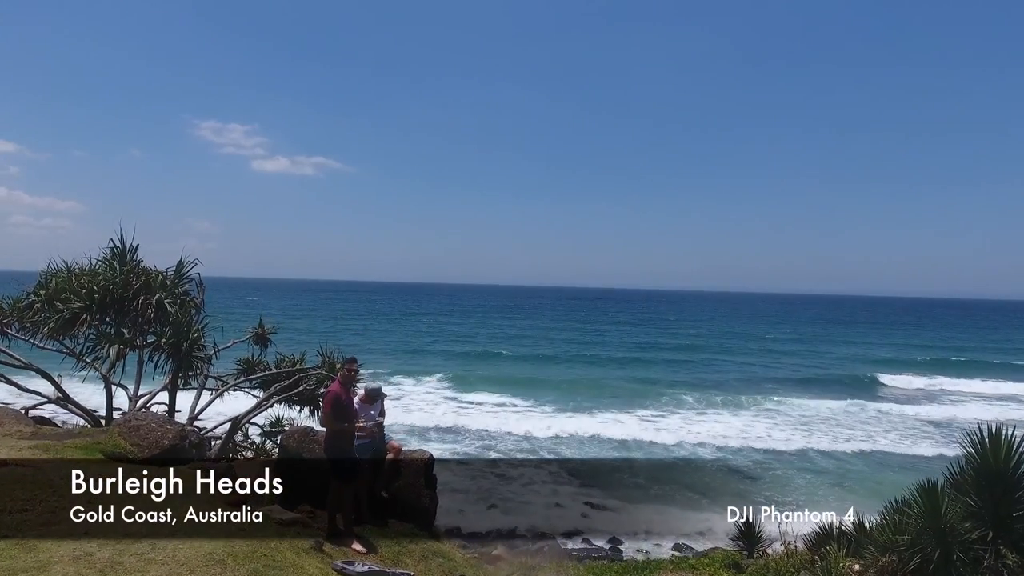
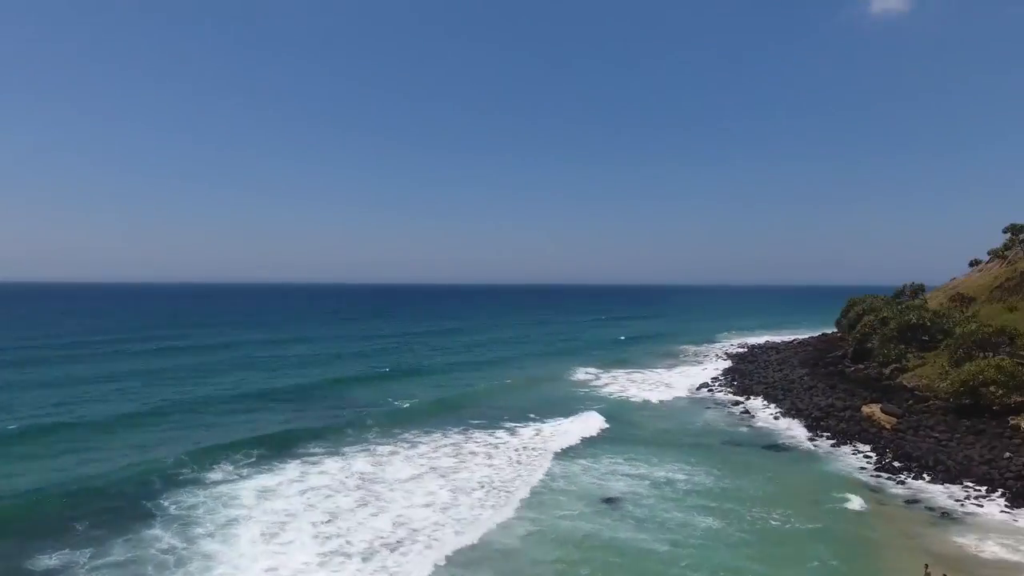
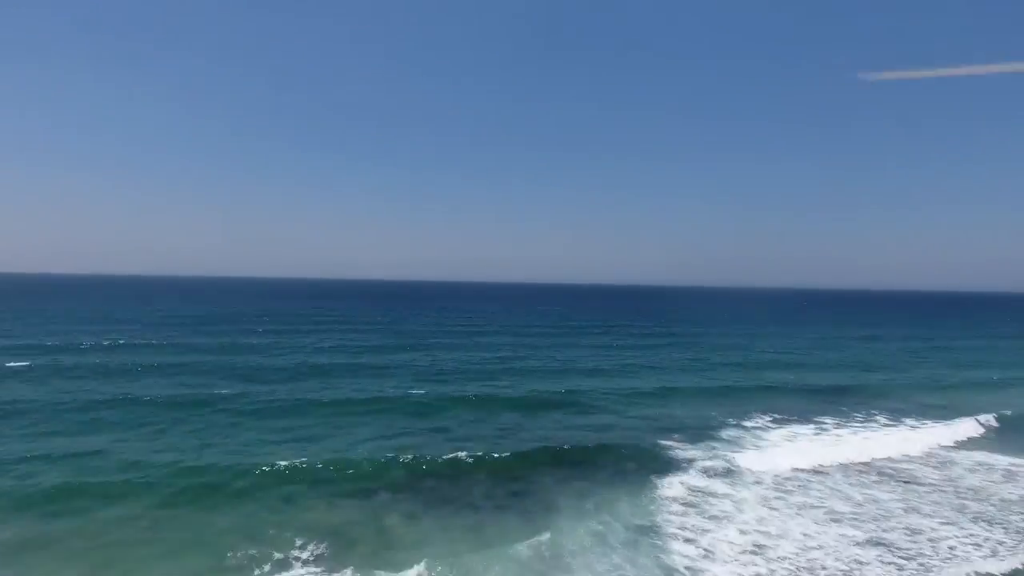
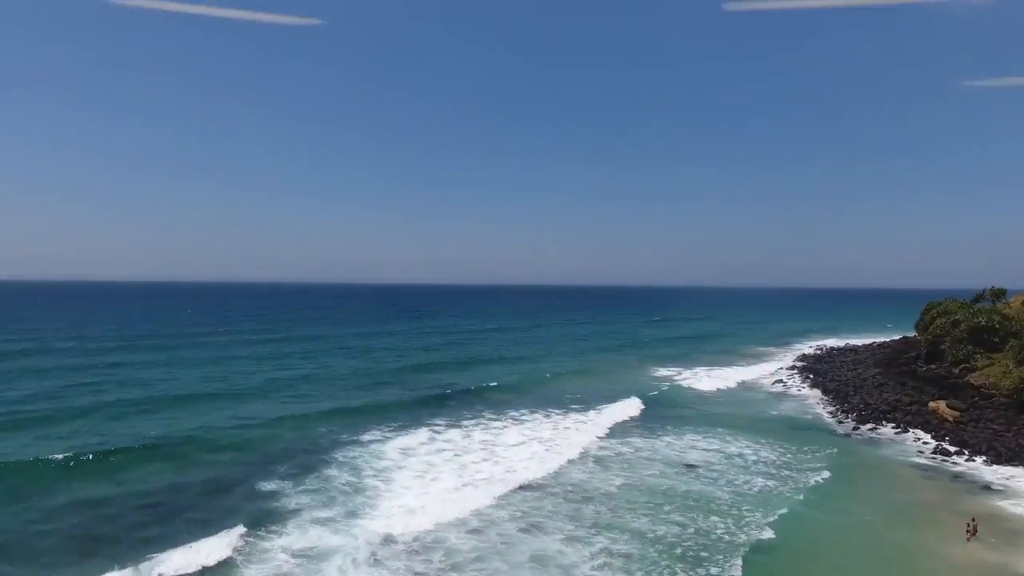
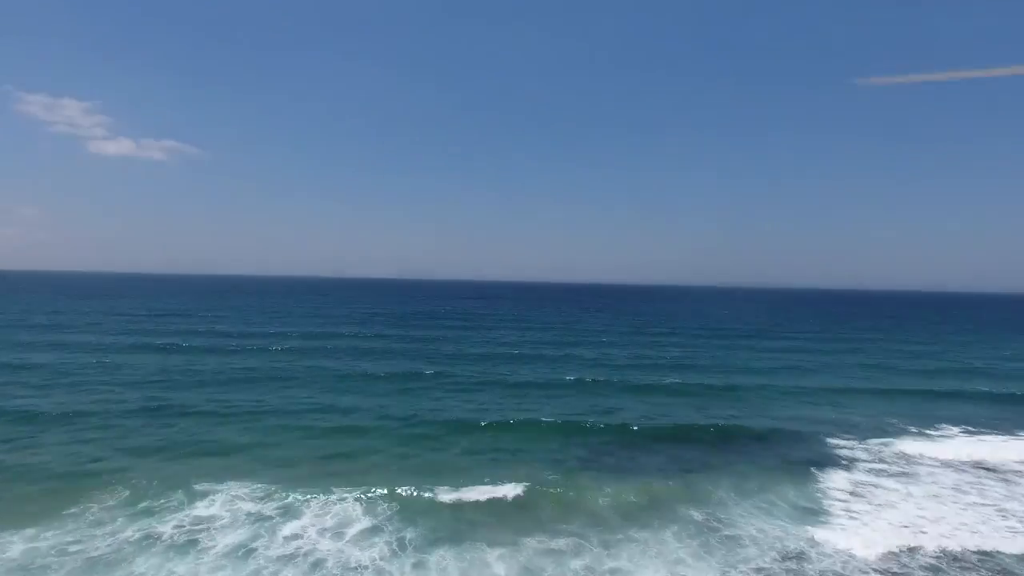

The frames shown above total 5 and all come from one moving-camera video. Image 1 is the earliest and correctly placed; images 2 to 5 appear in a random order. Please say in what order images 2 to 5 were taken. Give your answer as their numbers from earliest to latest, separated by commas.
5, 3, 4, 2
